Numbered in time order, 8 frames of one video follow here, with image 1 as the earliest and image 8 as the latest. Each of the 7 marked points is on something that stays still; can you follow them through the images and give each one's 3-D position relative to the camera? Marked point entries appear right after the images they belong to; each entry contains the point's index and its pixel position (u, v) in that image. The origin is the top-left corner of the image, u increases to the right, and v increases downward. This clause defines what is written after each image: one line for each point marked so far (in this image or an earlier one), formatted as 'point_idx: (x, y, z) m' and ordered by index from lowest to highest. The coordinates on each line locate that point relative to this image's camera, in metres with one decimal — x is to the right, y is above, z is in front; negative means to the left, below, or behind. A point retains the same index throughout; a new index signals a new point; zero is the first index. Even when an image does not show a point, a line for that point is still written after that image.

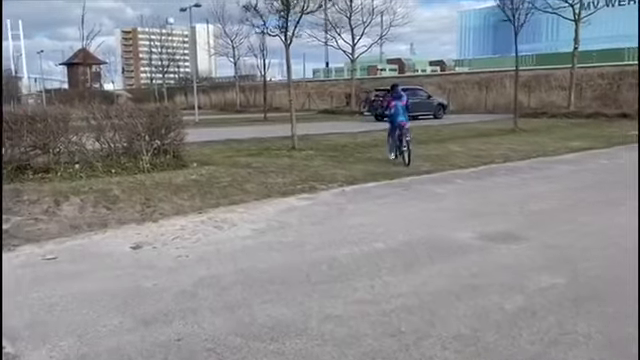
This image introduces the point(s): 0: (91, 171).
0: (-4.8, +0.2, +11.2) m
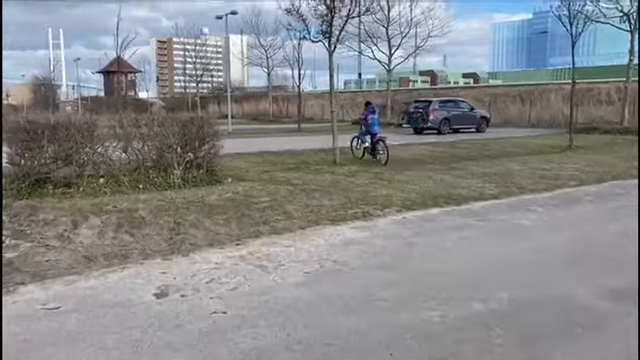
0: (-3.9, -0.1, +10.1) m
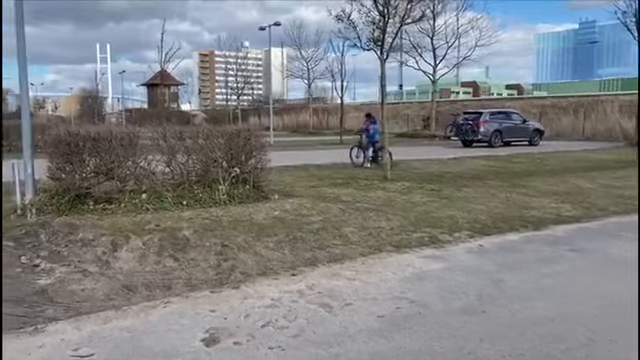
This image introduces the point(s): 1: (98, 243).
0: (-2.9, -0.4, +9.5) m
1: (-3.0, -0.8, +7.1) m
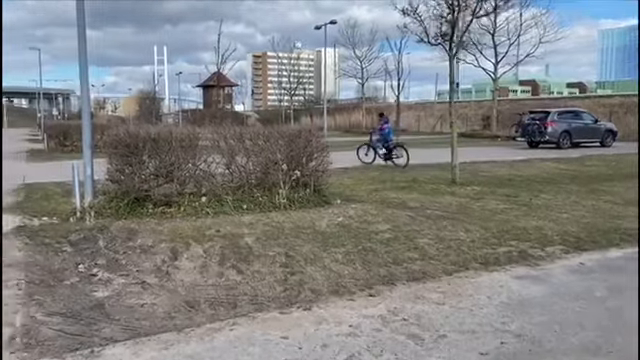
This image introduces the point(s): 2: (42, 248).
0: (-1.7, -0.4, +9.1) m
1: (-2.1, -0.9, +6.7) m
2: (-3.6, -0.9, +6.8) m
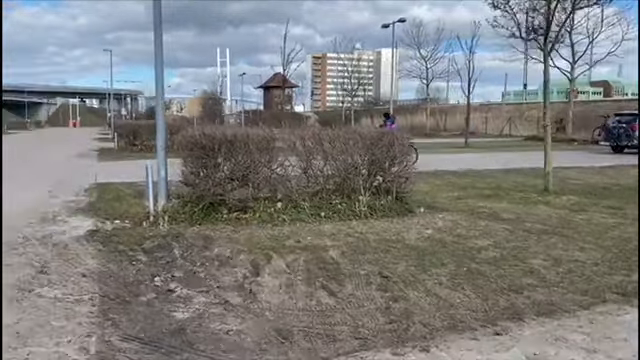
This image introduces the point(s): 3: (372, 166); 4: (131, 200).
0: (-0.4, -0.5, +8.5) m
1: (-1.0, -1.0, +6.1) m
2: (-2.5, -0.9, +6.4) m
3: (+0.9, +0.2, +8.8) m
4: (-3.7, -0.4, +10.4) m
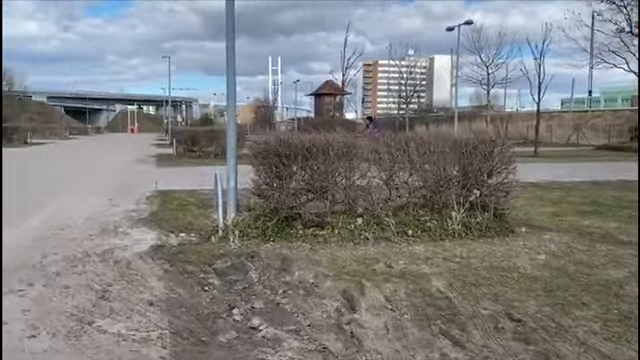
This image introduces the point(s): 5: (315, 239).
0: (+0.9, -0.7, +7.5) m
1: (0.0, -1.1, +5.1) m
2: (-1.4, -1.0, +5.6) m
3: (+2.2, 0.0, +7.7) m
4: (-2.3, -0.6, +9.6) m
5: (-0.1, -0.8, +7.2) m
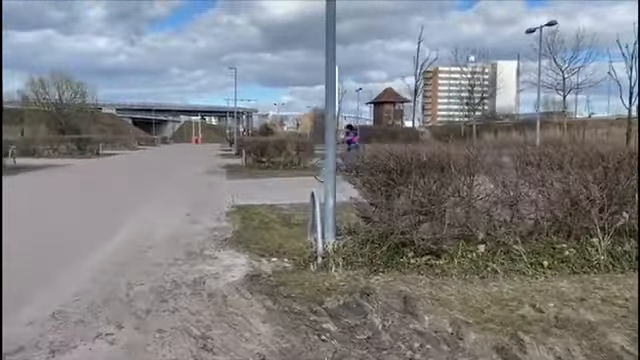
0: (+2.2, -0.9, +6.3) m
1: (+1.2, -1.3, +4.1) m
2: (-0.2, -1.3, +4.7) m
3: (+3.6, -0.2, +6.4) m
4: (-0.6, -0.8, +8.8) m
5: (+1.3, -1.0, +6.2) m
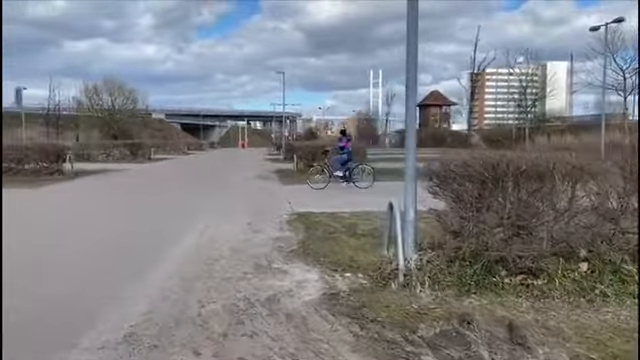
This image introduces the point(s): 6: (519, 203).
0: (+3.1, -1.0, +5.6) m
1: (+1.9, -1.4, +3.4) m
2: (+0.5, -1.3, +4.1) m
3: (+4.5, -0.3, +5.6) m
4: (+0.4, -1.0, +8.3) m
5: (+2.2, -1.2, +5.5) m
6: (+2.2, -0.2, +5.6) m
